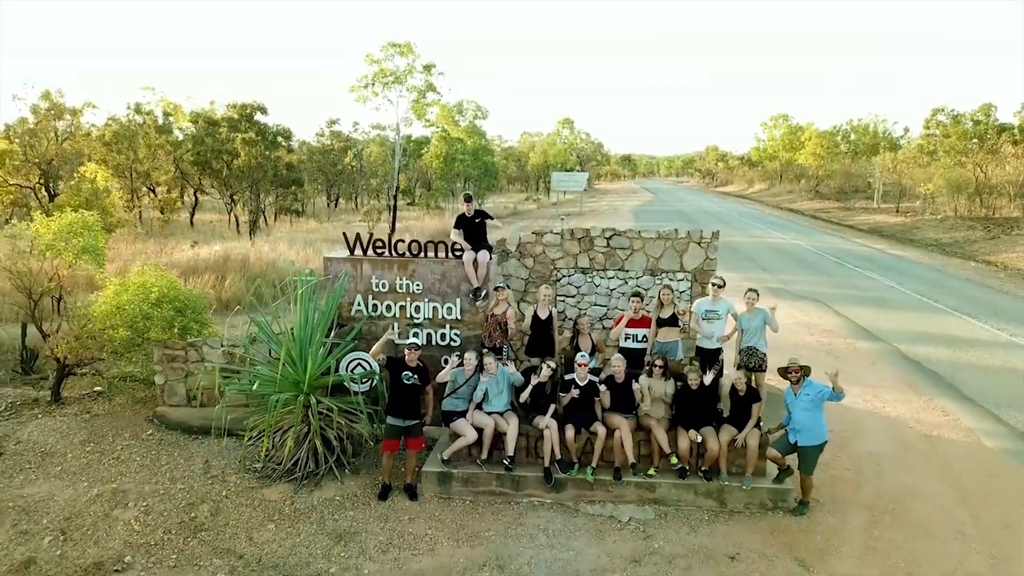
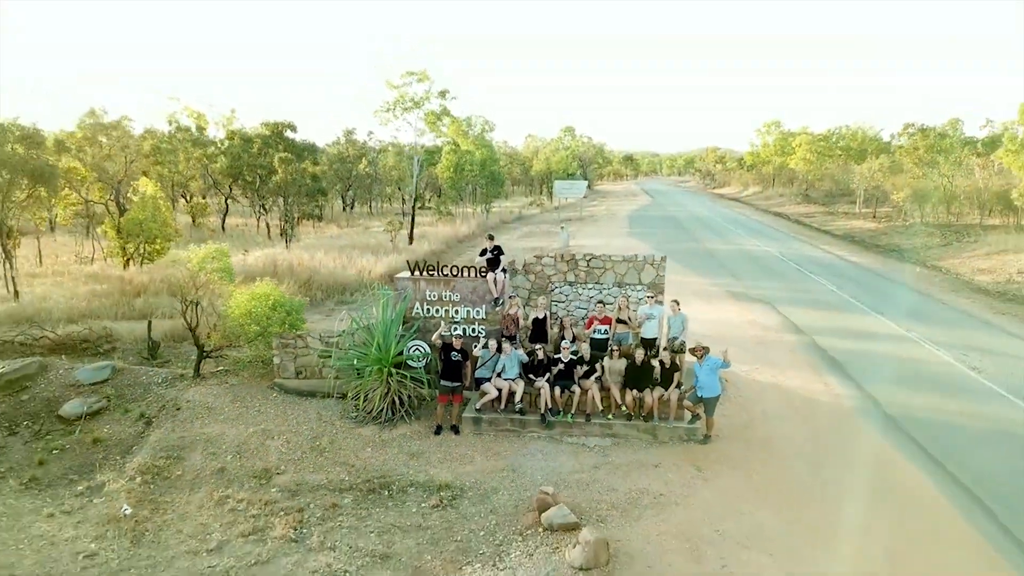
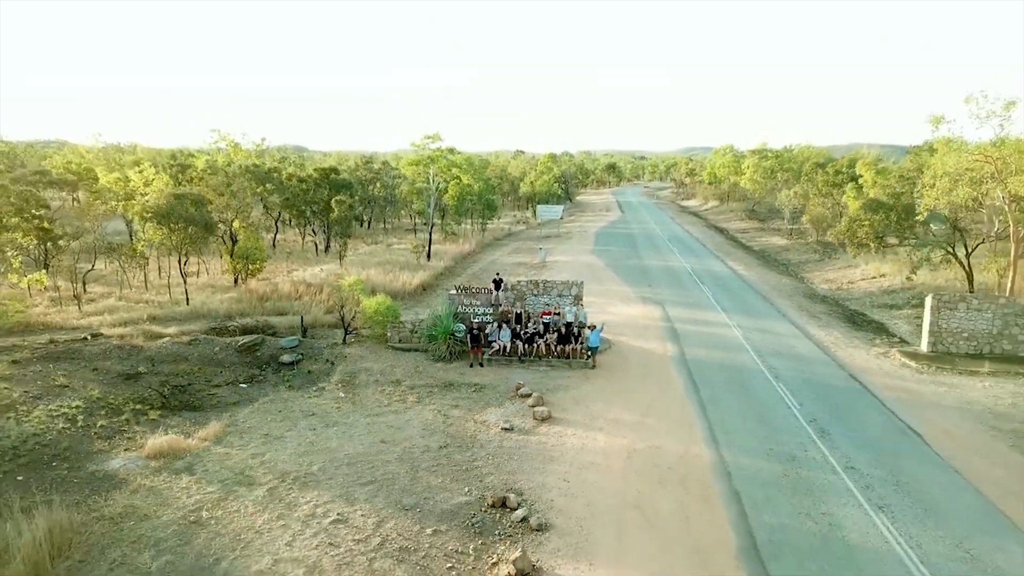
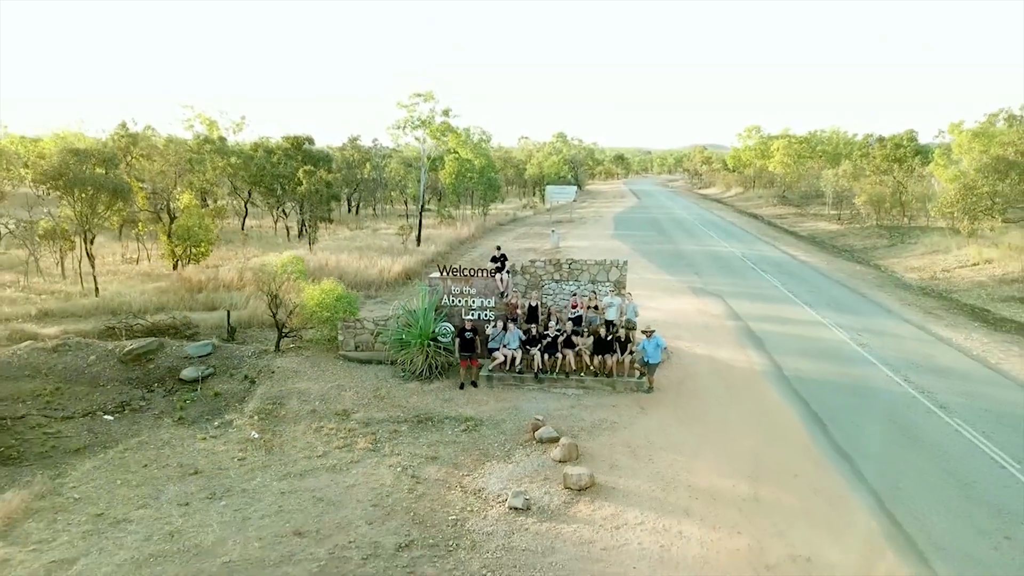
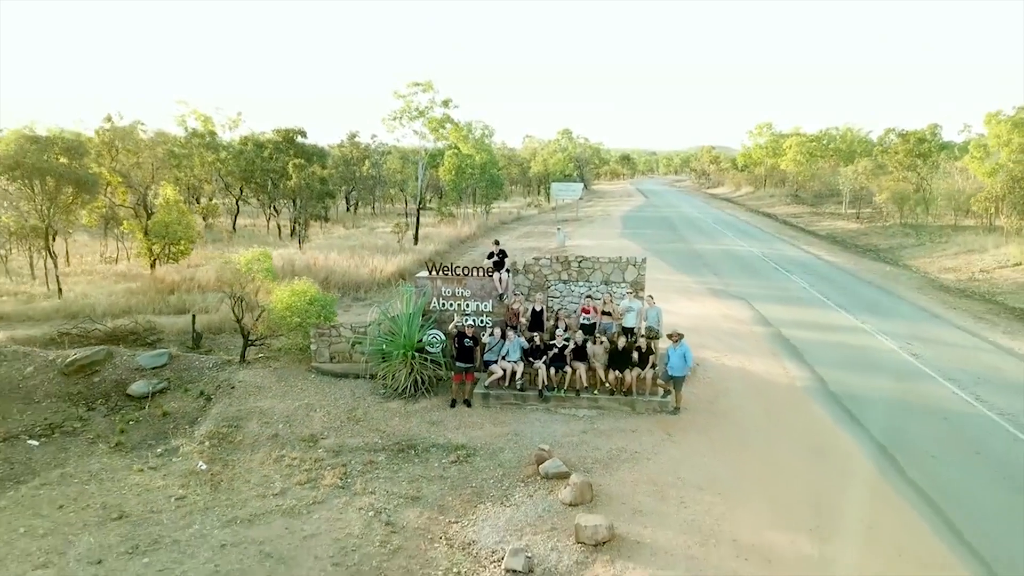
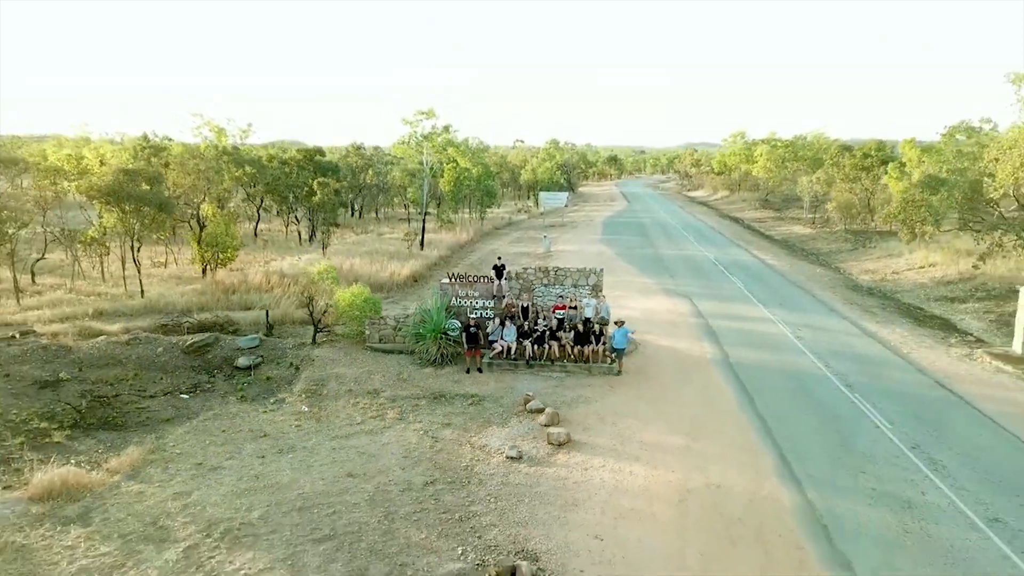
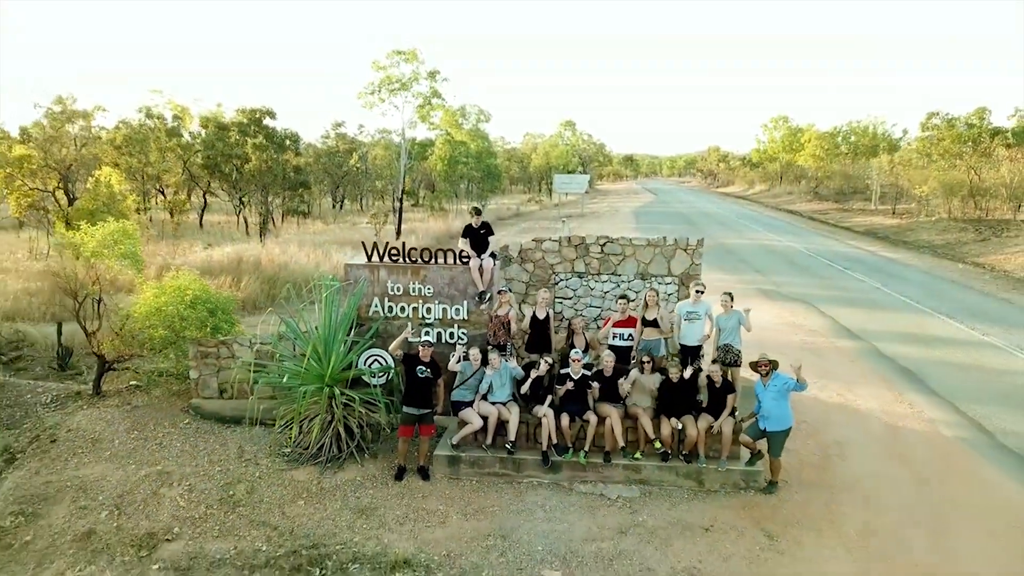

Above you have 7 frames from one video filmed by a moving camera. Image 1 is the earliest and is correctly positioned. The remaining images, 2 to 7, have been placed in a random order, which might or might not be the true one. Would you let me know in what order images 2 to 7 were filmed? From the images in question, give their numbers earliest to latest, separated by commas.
7, 2, 5, 4, 6, 3
